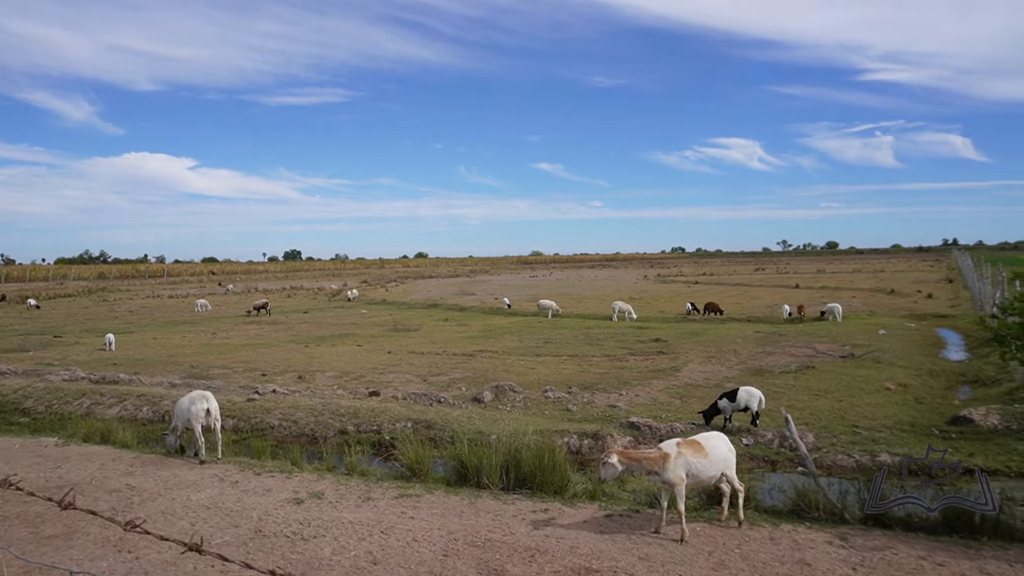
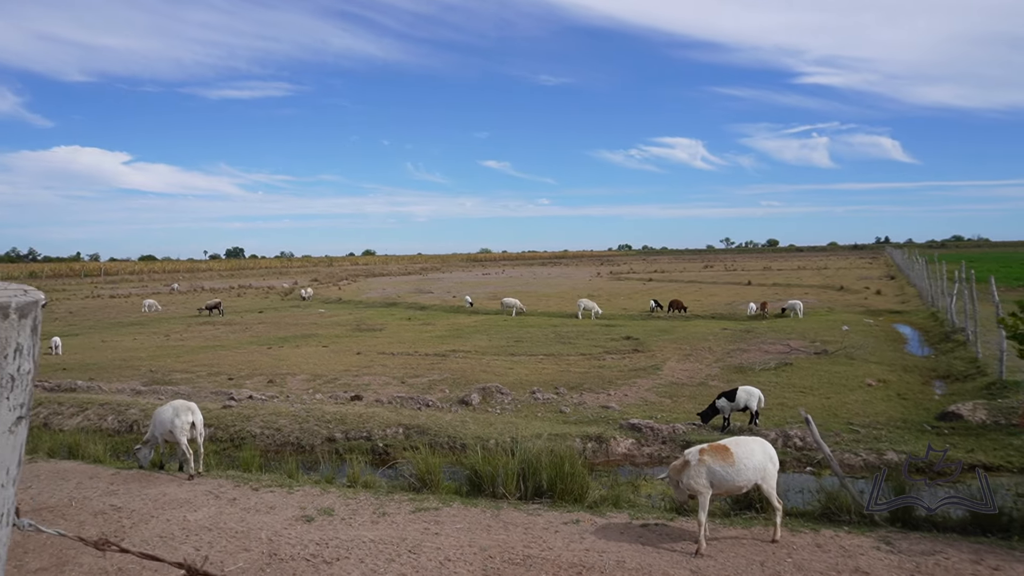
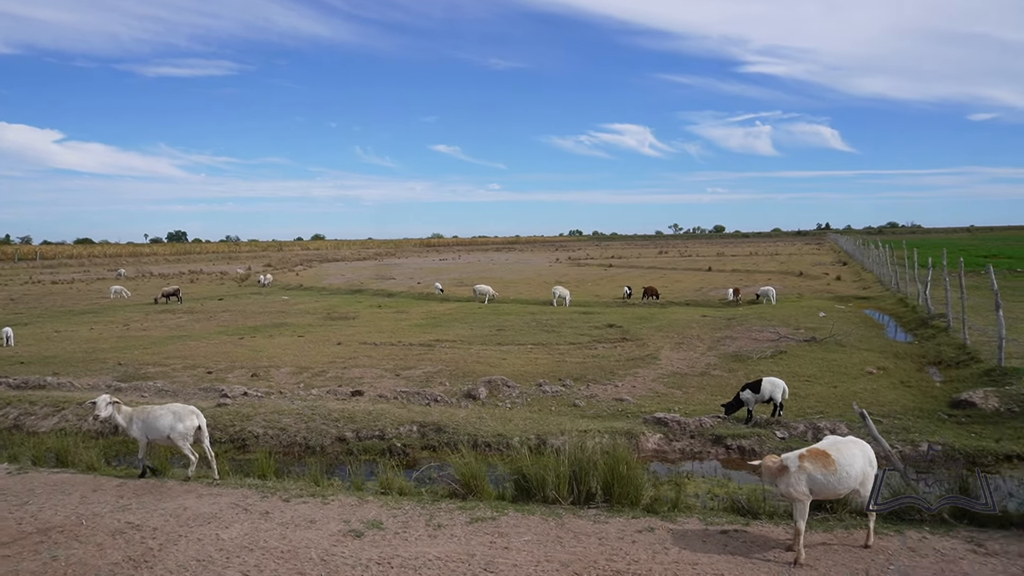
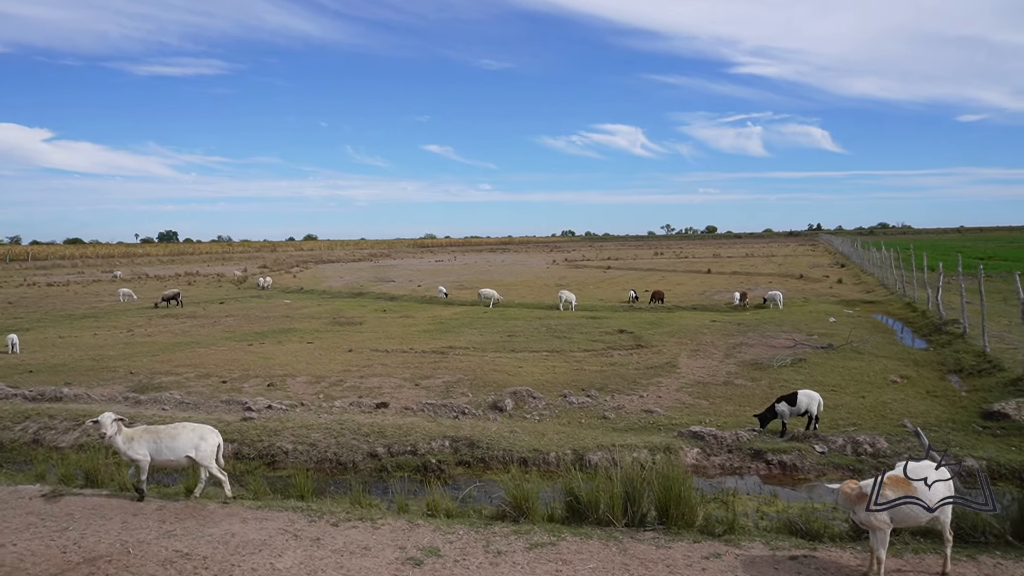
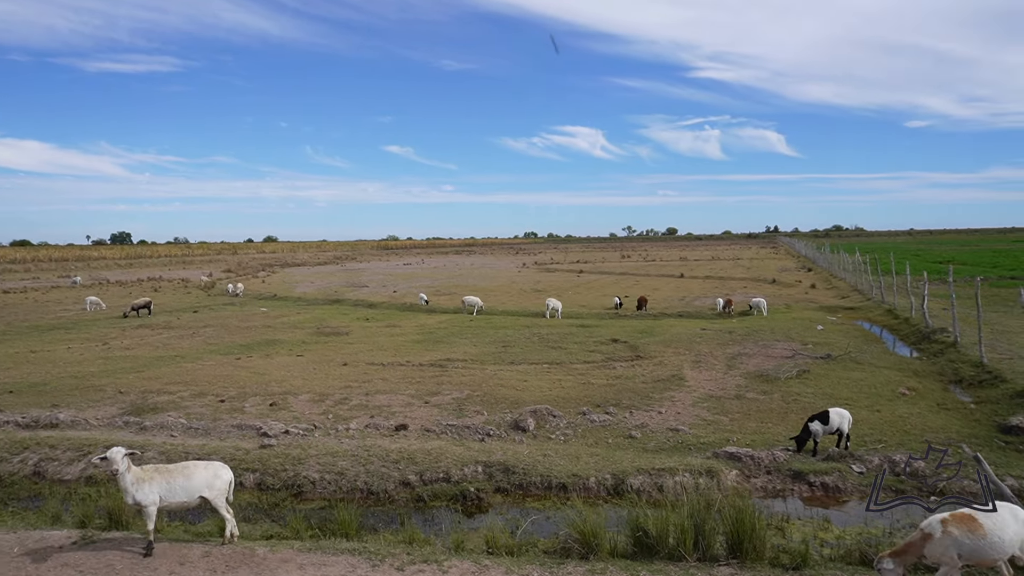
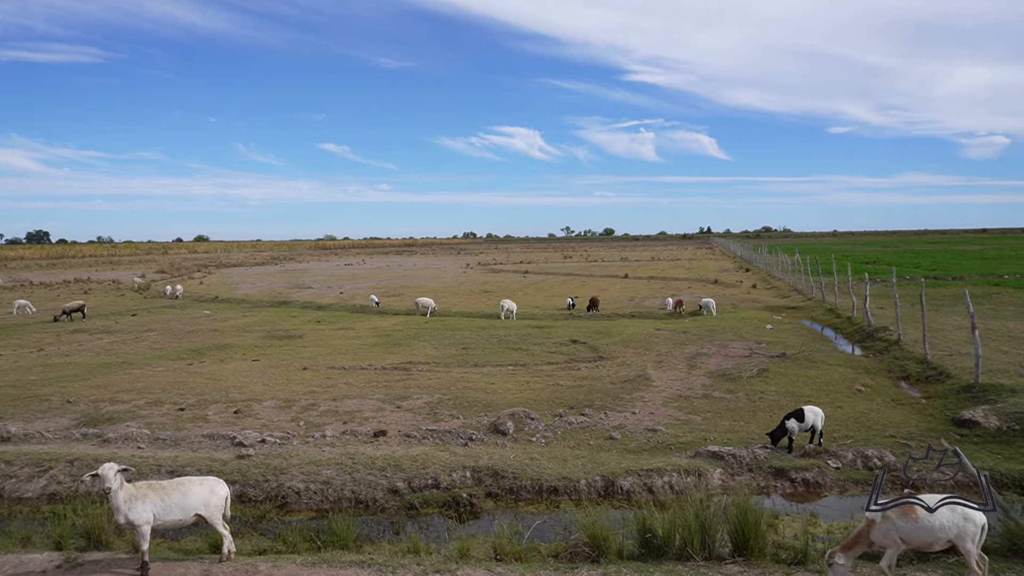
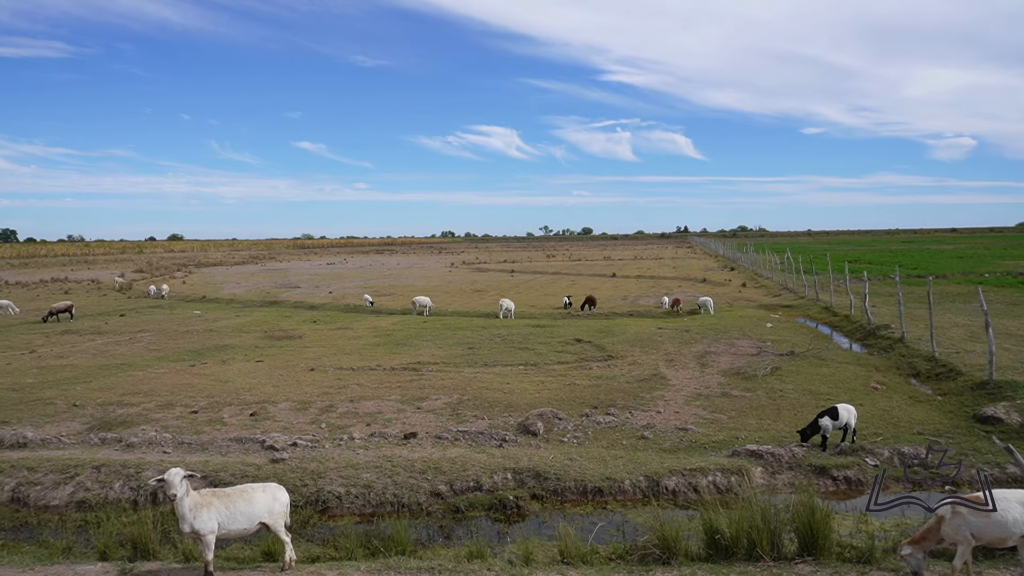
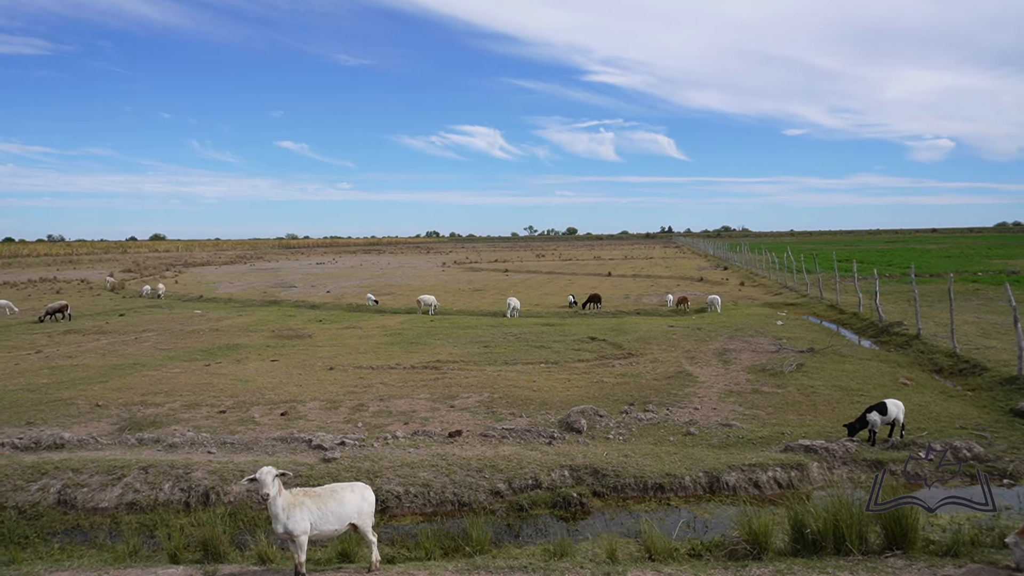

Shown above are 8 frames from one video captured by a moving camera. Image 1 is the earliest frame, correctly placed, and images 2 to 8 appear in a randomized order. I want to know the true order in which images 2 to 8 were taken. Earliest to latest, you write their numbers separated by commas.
2, 3, 4, 5, 6, 7, 8
